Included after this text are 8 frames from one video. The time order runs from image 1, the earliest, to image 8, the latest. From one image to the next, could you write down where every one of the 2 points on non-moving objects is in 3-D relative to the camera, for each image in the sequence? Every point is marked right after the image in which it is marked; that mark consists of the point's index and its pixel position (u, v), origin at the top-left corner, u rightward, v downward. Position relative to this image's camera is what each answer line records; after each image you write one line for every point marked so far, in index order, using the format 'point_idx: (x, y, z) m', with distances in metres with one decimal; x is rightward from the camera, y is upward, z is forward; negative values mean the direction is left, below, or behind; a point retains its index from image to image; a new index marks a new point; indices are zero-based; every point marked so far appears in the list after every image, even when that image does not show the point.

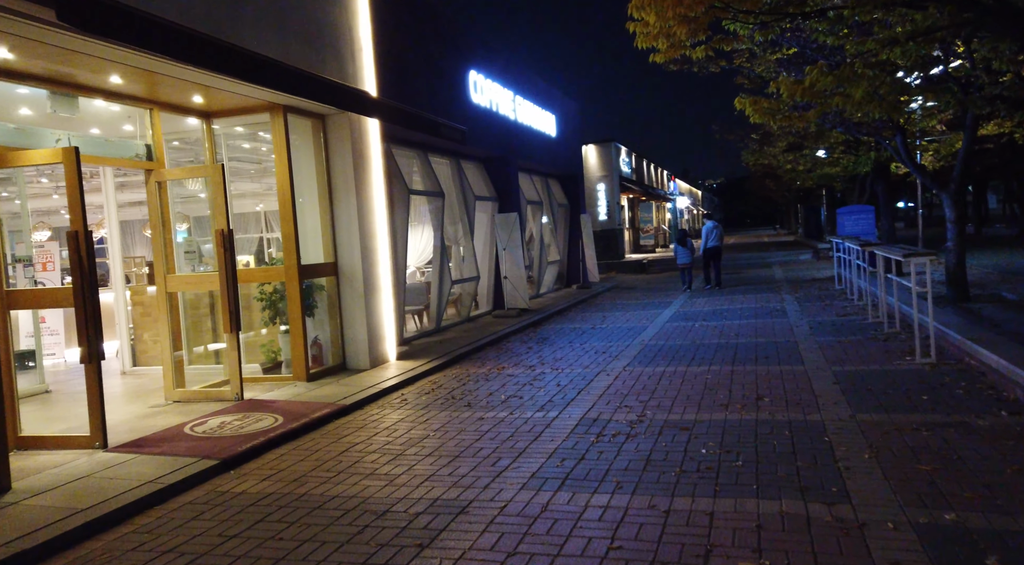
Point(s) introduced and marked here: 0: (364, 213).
0: (-1.9, +0.9, +10.2) m
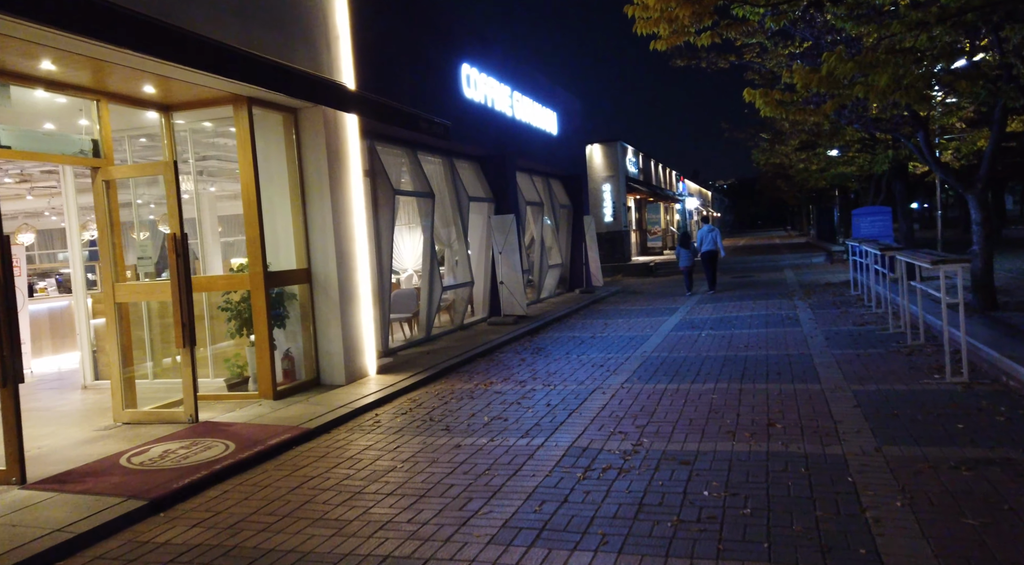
0: (-2.1, +0.8, +9.4) m
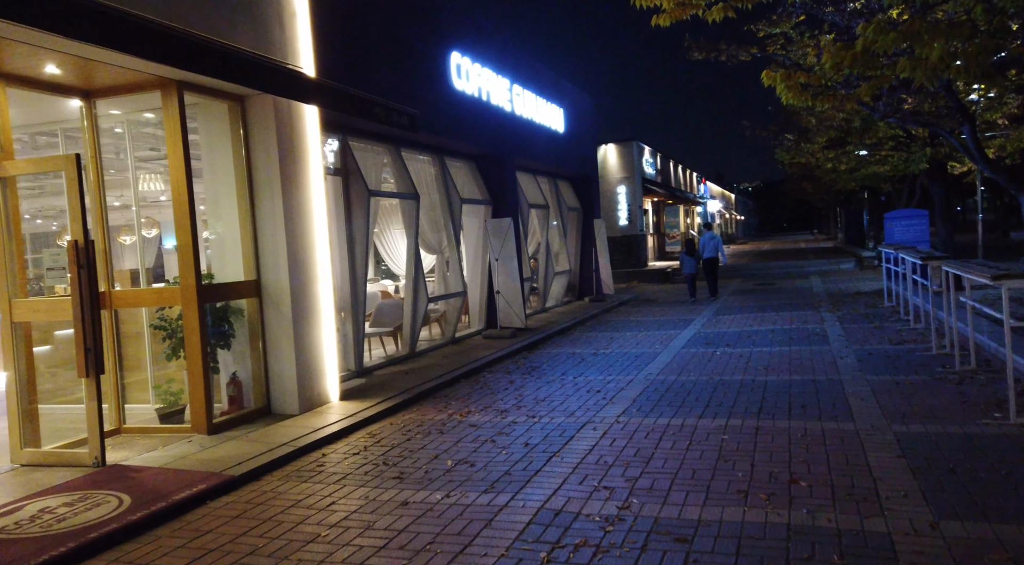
0: (-2.3, +0.6, +8.2) m
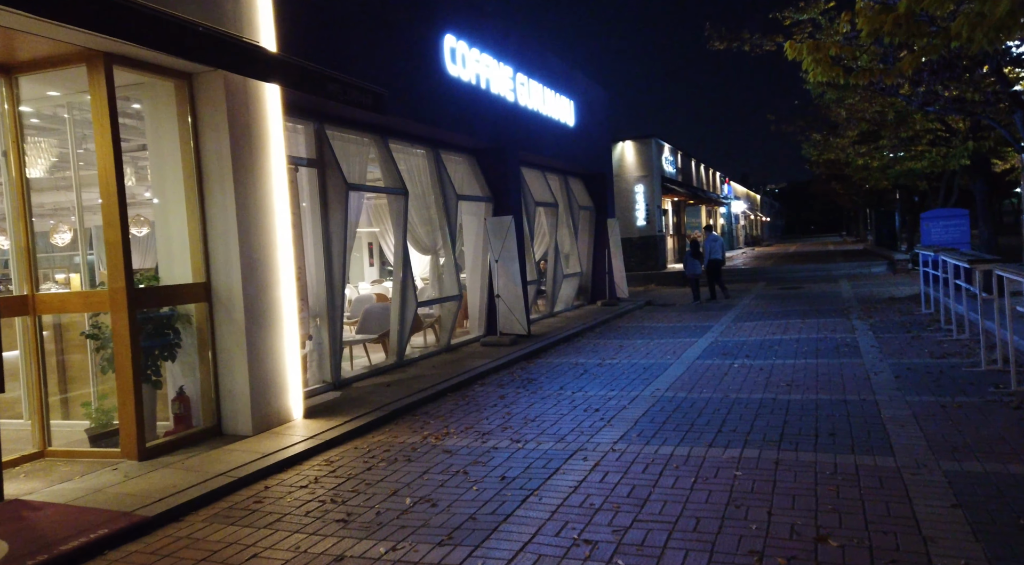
0: (-2.4, +0.6, +7.2) m
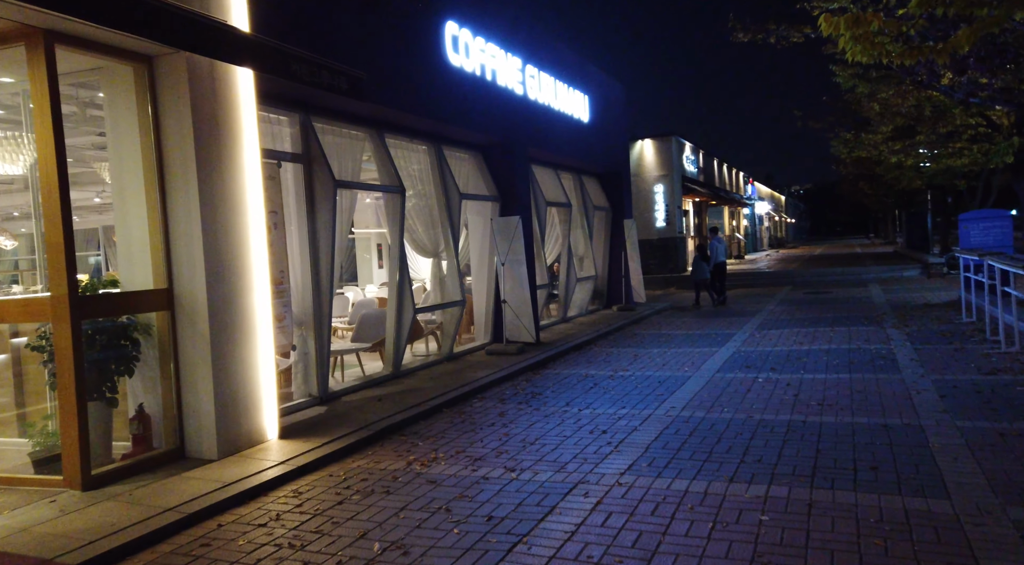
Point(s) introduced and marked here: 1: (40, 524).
0: (-2.4, +0.6, +6.5) m
1: (-3.0, -1.5, +5.0) m
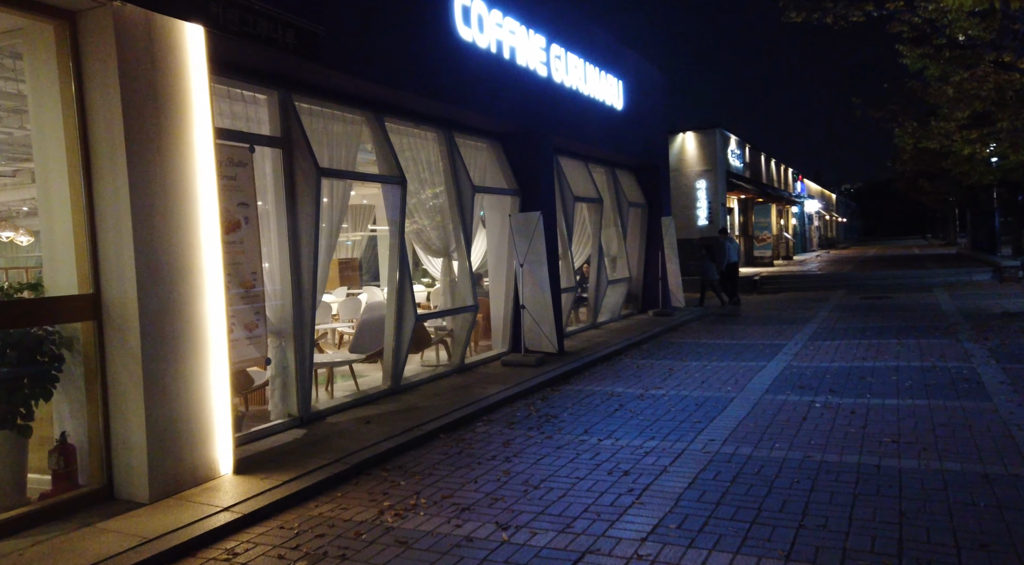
0: (-2.5, +0.5, +5.4) m
1: (-3.1, -1.5, +3.9) m
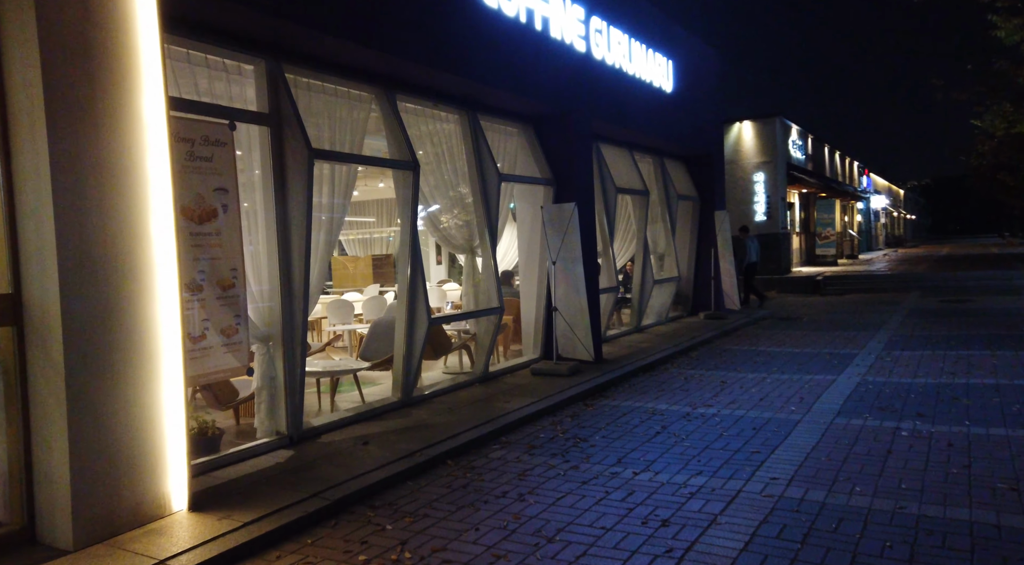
0: (-2.4, +0.5, +4.4) m
1: (-3.1, -1.5, +3.0) m
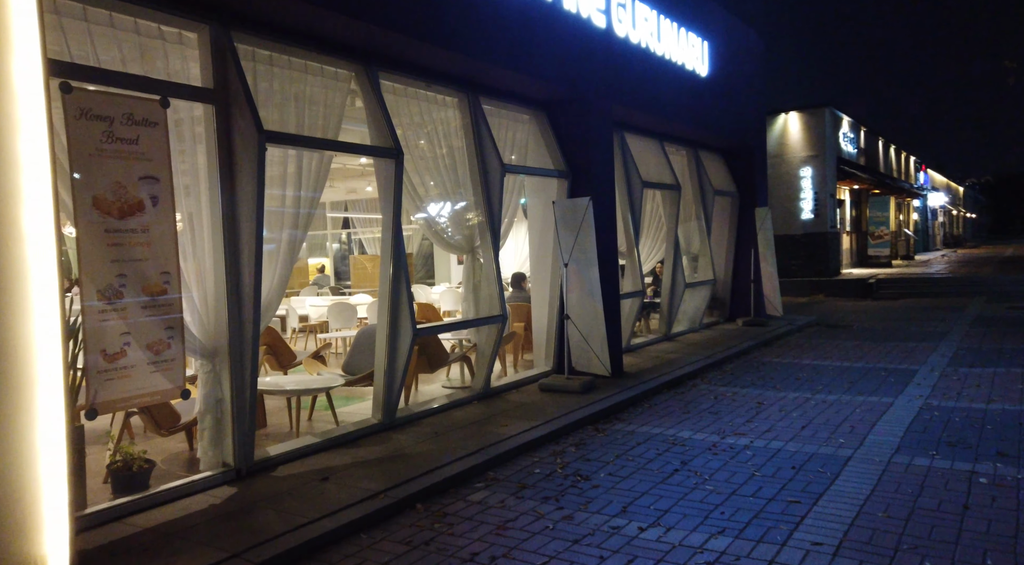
0: (-2.6, +0.5, +3.5) m
1: (-3.4, -1.6, +2.1) m
